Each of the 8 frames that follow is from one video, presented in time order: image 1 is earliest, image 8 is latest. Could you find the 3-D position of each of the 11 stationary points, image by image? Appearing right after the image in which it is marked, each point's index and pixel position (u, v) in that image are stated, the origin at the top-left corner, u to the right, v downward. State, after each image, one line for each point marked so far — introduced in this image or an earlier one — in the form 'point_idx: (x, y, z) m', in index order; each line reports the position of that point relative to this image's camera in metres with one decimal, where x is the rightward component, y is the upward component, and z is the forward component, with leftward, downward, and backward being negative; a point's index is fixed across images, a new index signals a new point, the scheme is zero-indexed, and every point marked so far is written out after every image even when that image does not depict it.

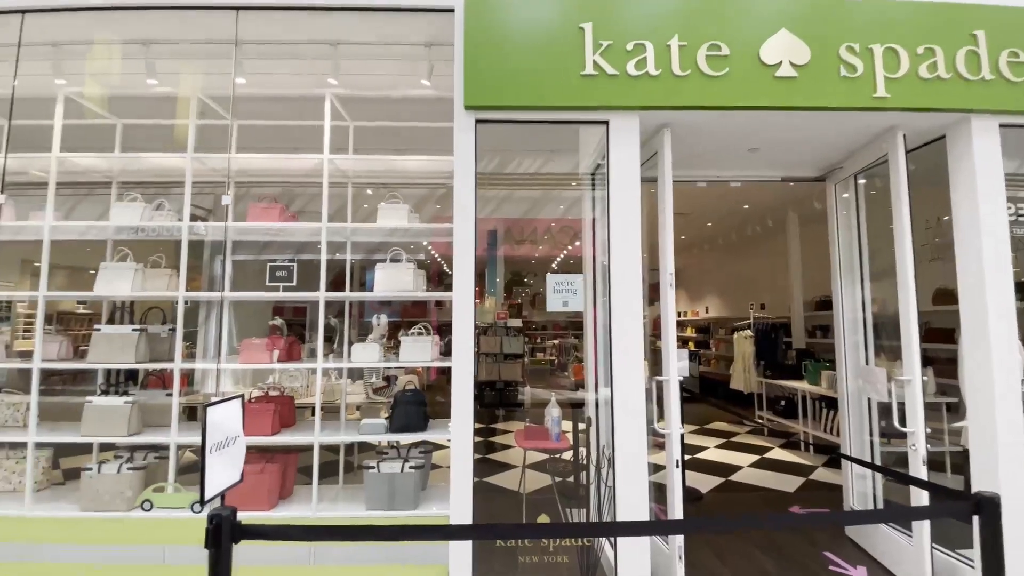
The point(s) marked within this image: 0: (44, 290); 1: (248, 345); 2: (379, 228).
0: (-2.7, 0.0, +2.8) m
1: (-1.5, -0.3, +2.8) m
2: (-0.8, +0.4, +2.8) m
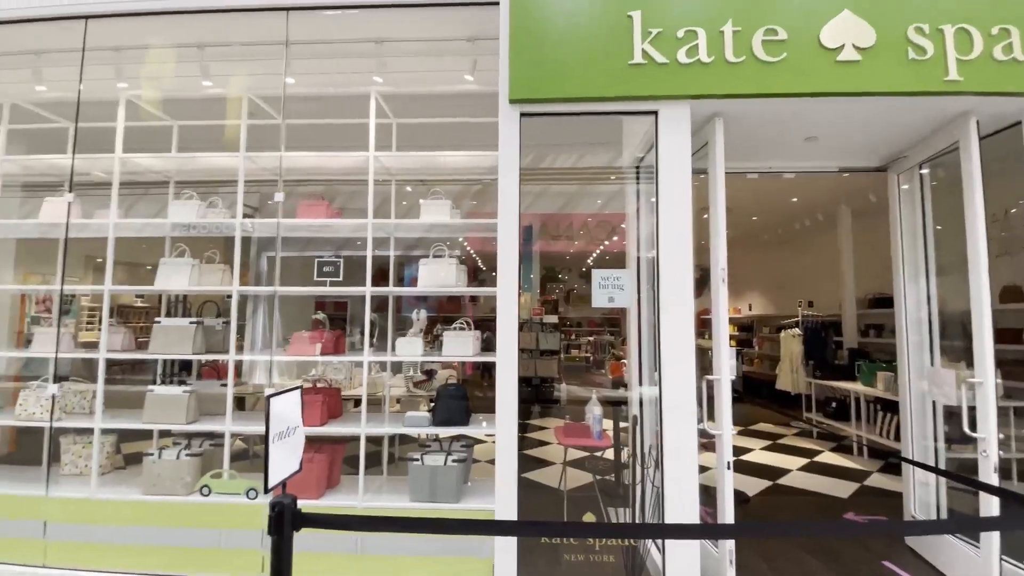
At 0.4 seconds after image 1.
0: (-2.4, 0.0, +2.9) m
1: (-1.2, -0.3, +2.8) m
2: (-0.5, +0.4, +2.8) m
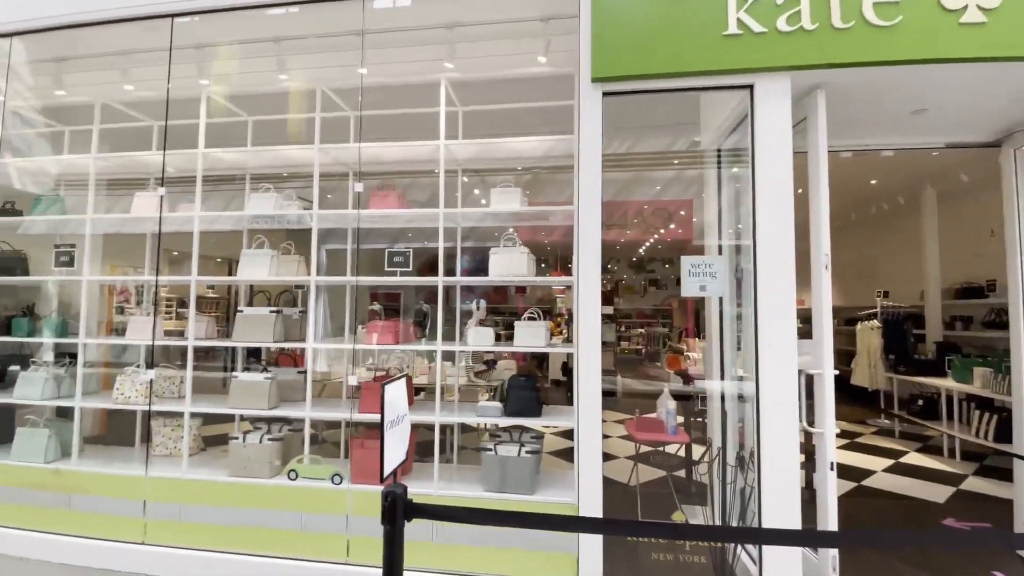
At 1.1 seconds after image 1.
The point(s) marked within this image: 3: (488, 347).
0: (-2.0, +0.1, +3.0) m
1: (-0.8, -0.2, +2.9) m
2: (-0.1, +0.4, +2.8) m
3: (-0.1, -0.3, +2.8) m
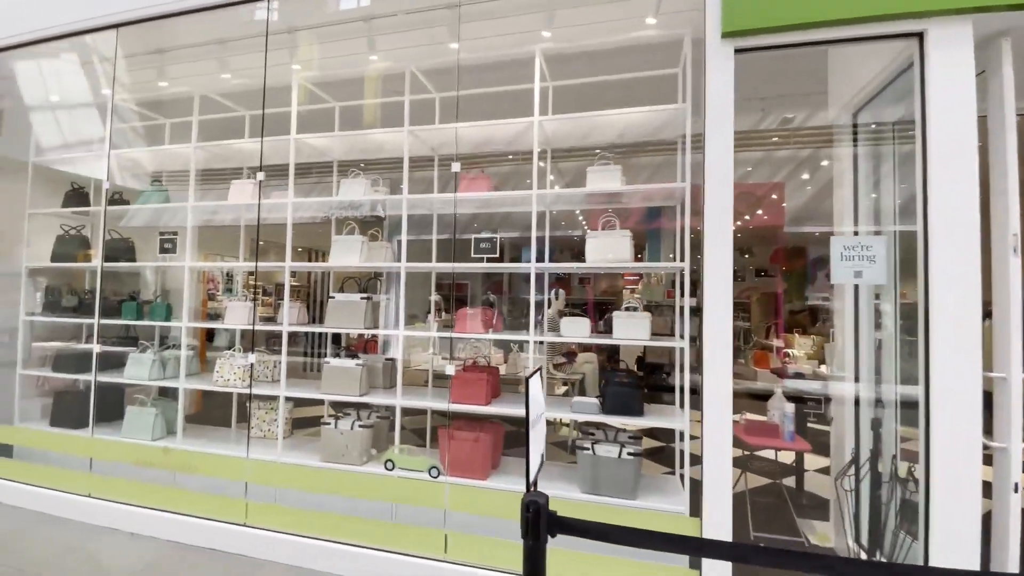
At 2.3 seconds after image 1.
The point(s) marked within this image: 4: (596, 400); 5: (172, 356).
0: (-1.4, +0.2, +3.1) m
1: (-0.3, -0.2, +2.8) m
2: (+0.4, +0.5, +2.6) m
3: (+0.4, -0.3, +2.6) m
4: (+0.4, -0.6, +2.6) m
5: (-2.4, -0.5, +3.4) m
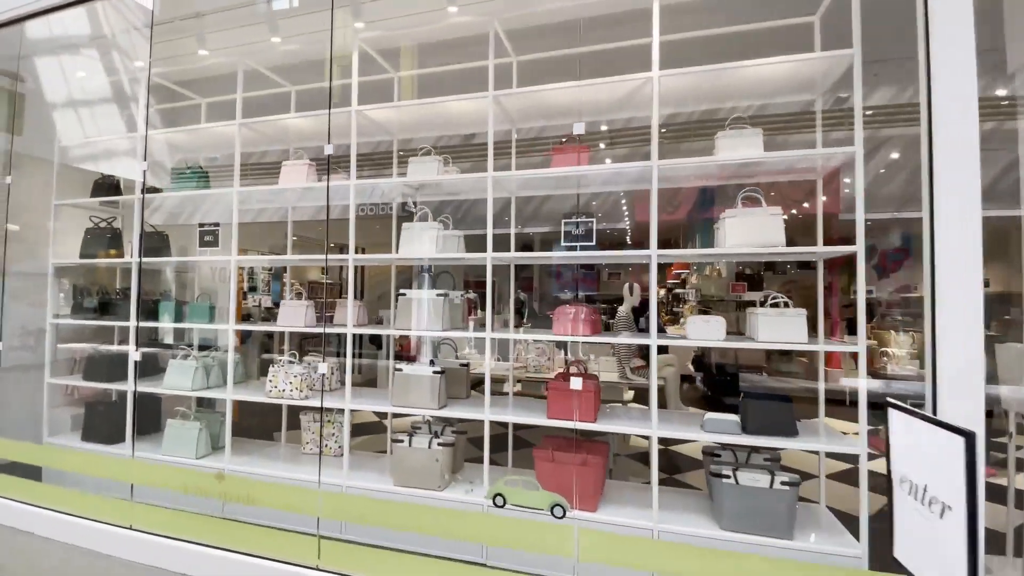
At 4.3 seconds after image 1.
0: (-0.9, +0.2, +2.7) m
1: (+0.2, -0.1, +2.4) m
2: (+0.9, +0.5, +2.1) m
3: (+0.9, -0.2, +2.2) m
4: (+1.0, -0.6, +2.1) m
5: (-1.8, -0.5, +3.0) m
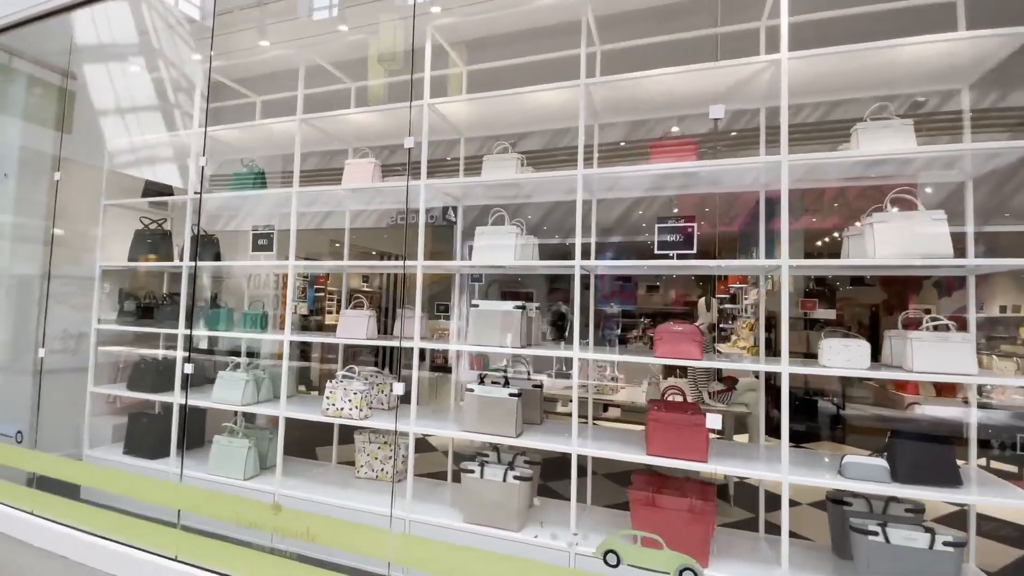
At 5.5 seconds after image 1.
0: (-0.5, +0.1, +2.4) m
1: (+0.6, -0.2, +2.1) m
2: (+1.3, +0.5, +1.8) m
3: (+1.3, -0.3, +1.8) m
4: (+1.3, -0.6, +1.8) m
5: (-1.4, -0.5, +2.8) m
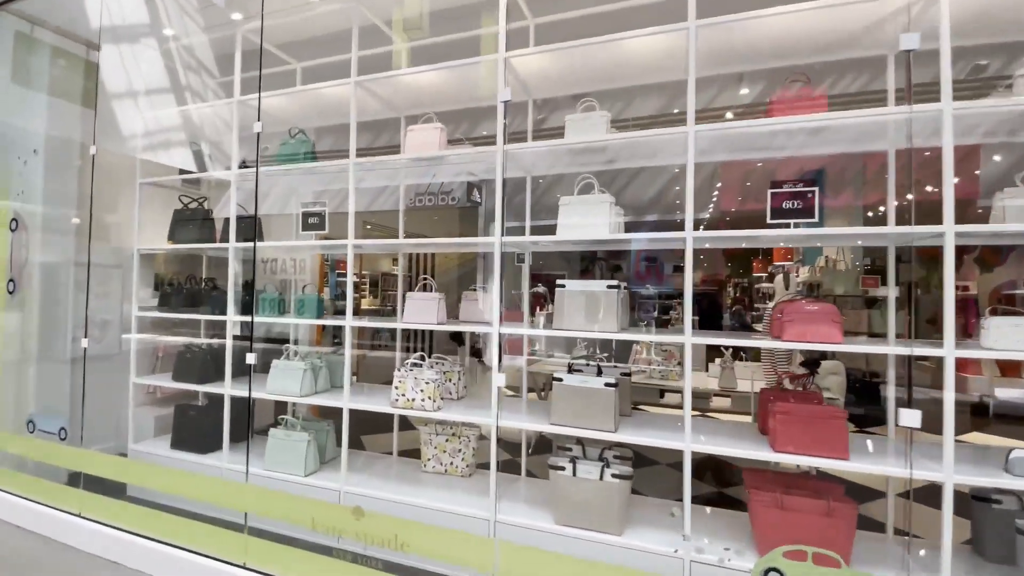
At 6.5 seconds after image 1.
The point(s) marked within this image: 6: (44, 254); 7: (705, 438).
0: (-0.1, +0.2, +2.2) m
1: (+1.0, -0.1, +1.8) m
2: (+1.7, +0.6, +1.6) m
3: (+1.7, -0.2, +1.6) m
4: (+1.7, -0.5, +1.6) m
5: (-1.0, -0.4, +2.6) m
6: (-2.8, +0.2, +2.9) m
7: (+0.7, -0.6, +1.8) m
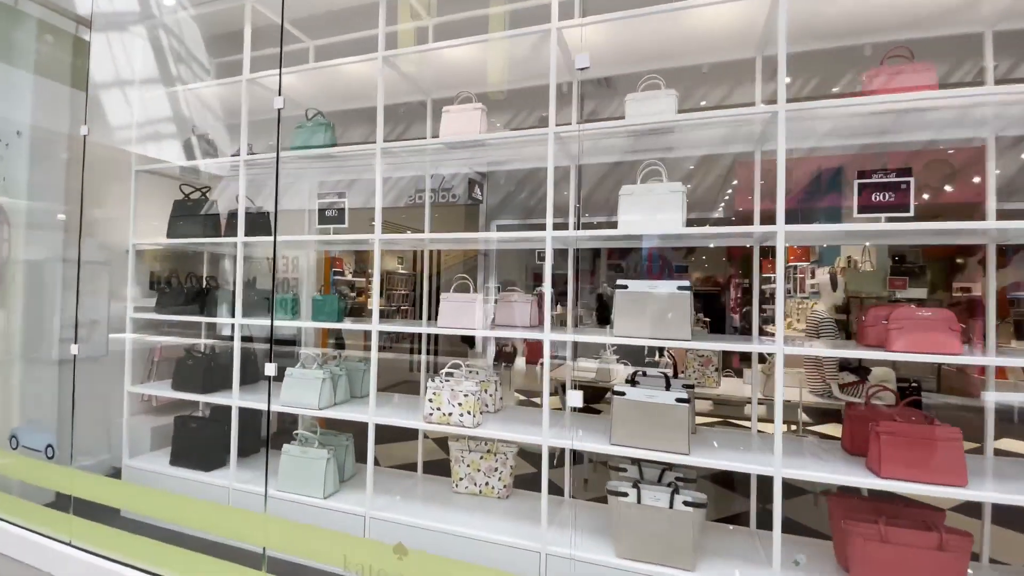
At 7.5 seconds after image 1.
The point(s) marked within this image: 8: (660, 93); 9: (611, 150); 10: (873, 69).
0: (+0.1, +0.2, +2.0) m
1: (+1.2, -0.1, +1.6) m
2: (+1.9, +0.6, +1.4) m
3: (+1.9, -0.2, +1.4) m
4: (+1.9, -0.5, +1.4) m
5: (-0.9, -0.4, +2.4) m
6: (-2.6, +0.2, +2.6) m
7: (+0.9, -0.6, +1.6) m
8: (+0.5, +0.7, +1.9) m
9: (+0.4, +0.6, +2.0) m
10: (+1.2, +0.7, +1.7) m
